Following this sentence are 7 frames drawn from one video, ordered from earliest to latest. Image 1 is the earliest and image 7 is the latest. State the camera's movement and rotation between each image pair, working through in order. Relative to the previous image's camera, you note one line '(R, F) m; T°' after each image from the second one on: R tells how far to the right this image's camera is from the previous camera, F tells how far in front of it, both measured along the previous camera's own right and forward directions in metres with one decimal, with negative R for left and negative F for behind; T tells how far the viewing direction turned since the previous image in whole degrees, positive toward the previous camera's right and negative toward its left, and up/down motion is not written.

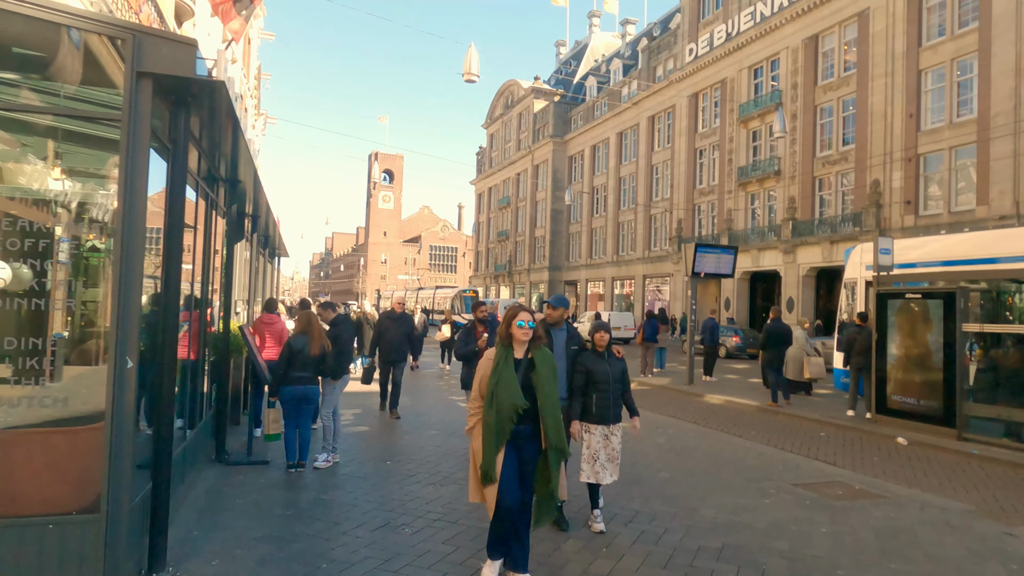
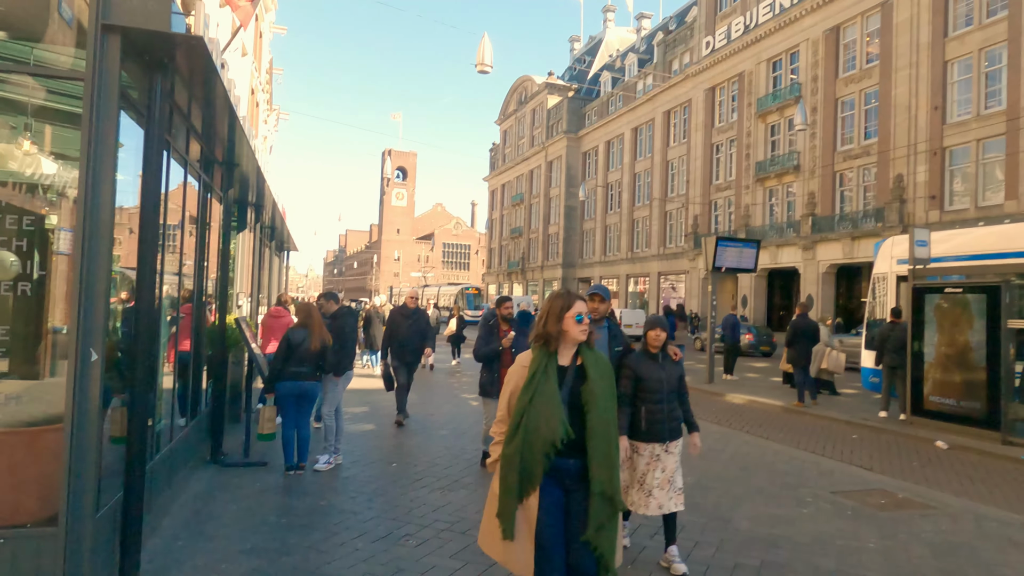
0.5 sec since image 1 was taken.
(0.0, +0.5) m; -1°
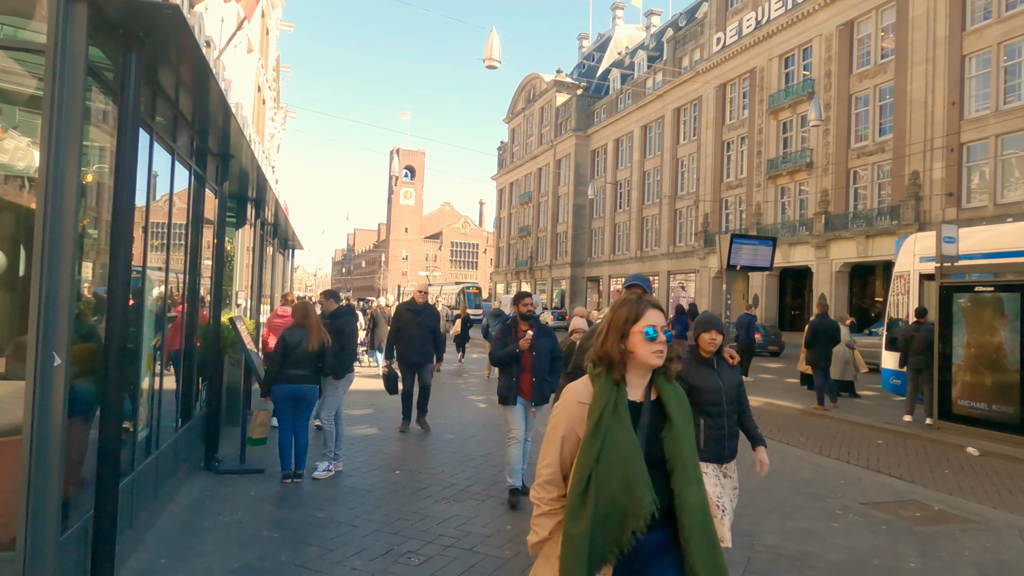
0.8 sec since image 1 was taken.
(0.0, +0.4) m; -1°
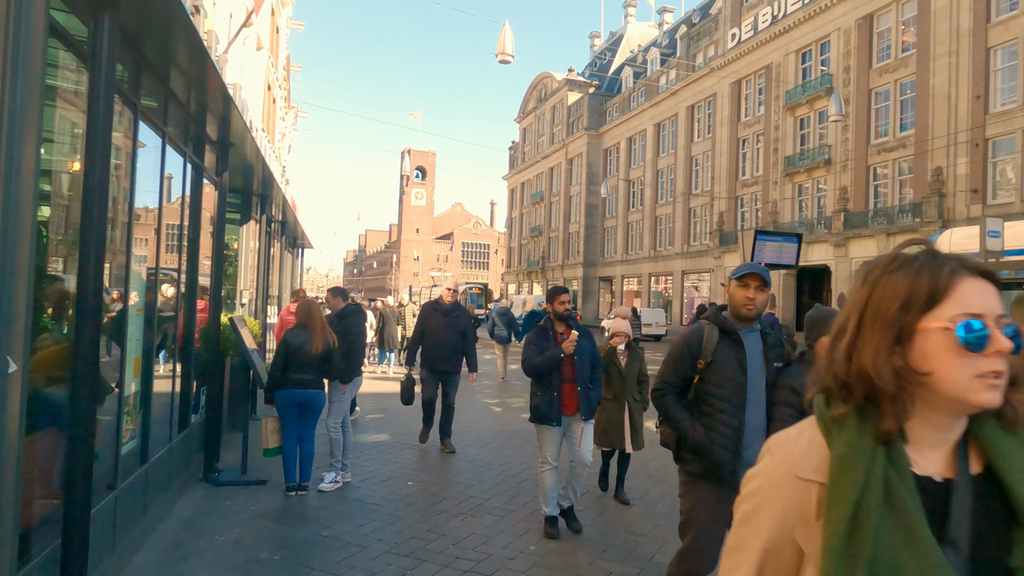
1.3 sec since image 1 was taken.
(-0.1, +0.5) m; -1°
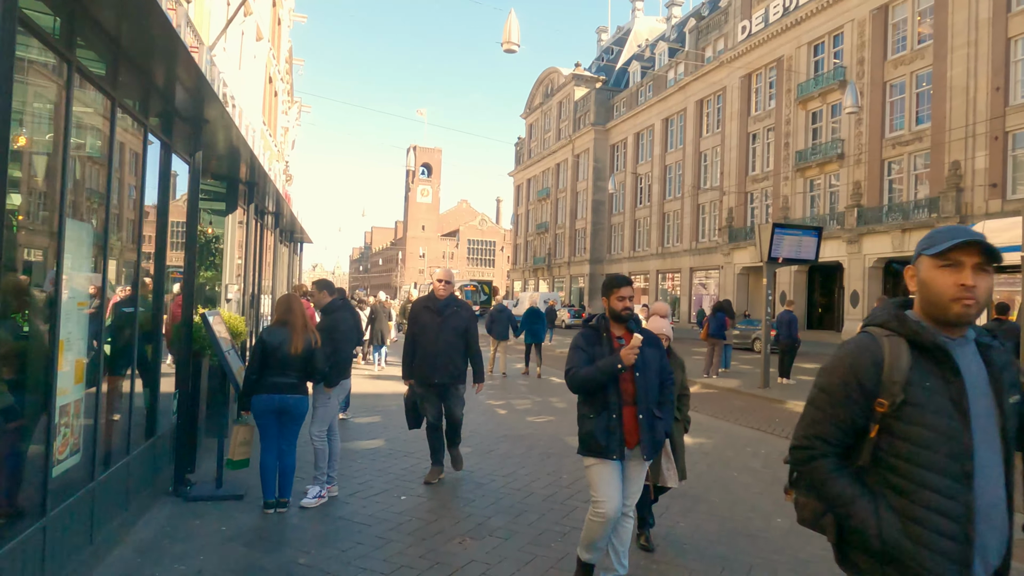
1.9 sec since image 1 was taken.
(0.0, +0.7) m; -1°
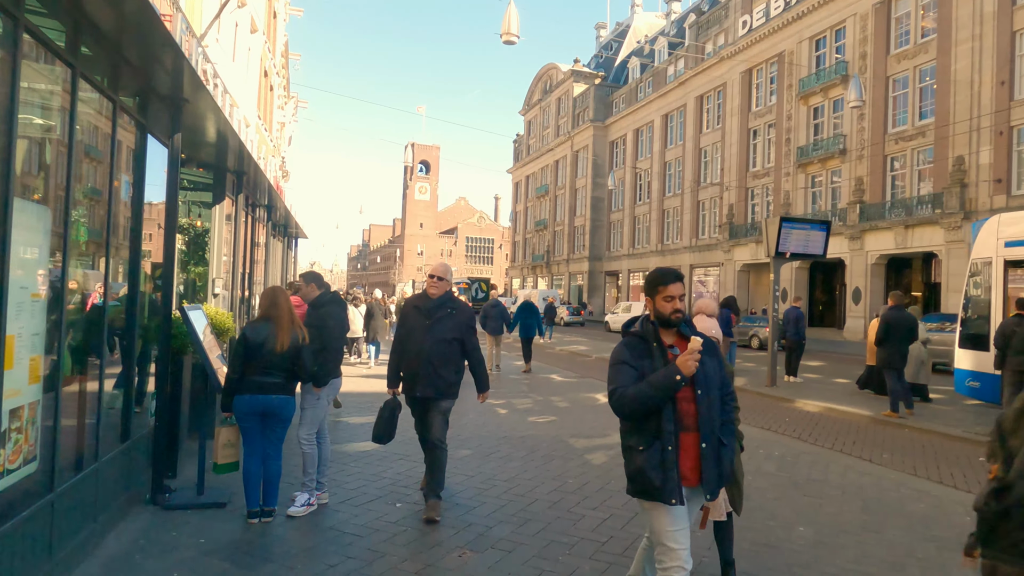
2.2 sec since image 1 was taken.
(0.0, +0.4) m; 0°
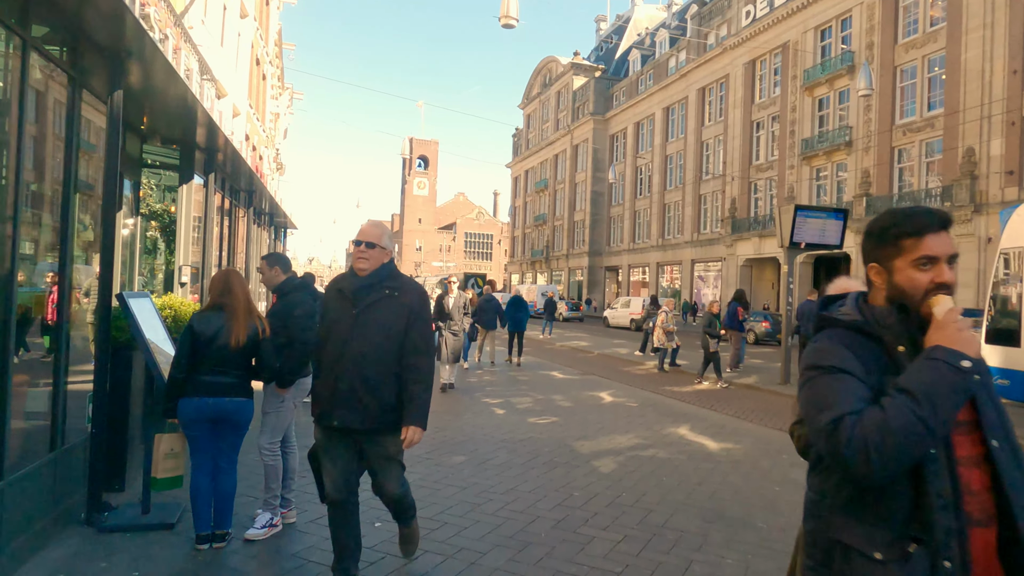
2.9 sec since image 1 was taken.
(0.0, +0.8) m; 0°
